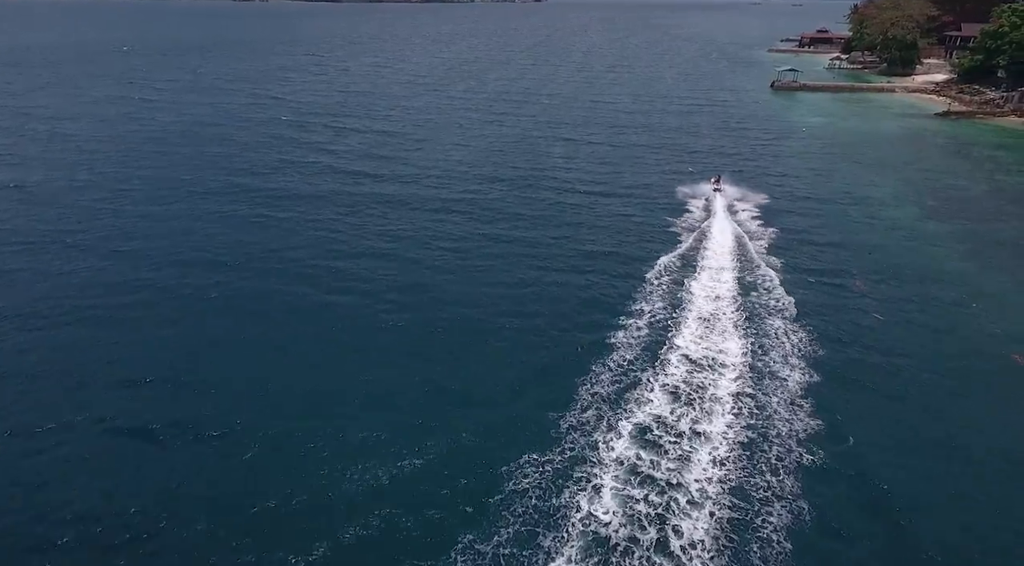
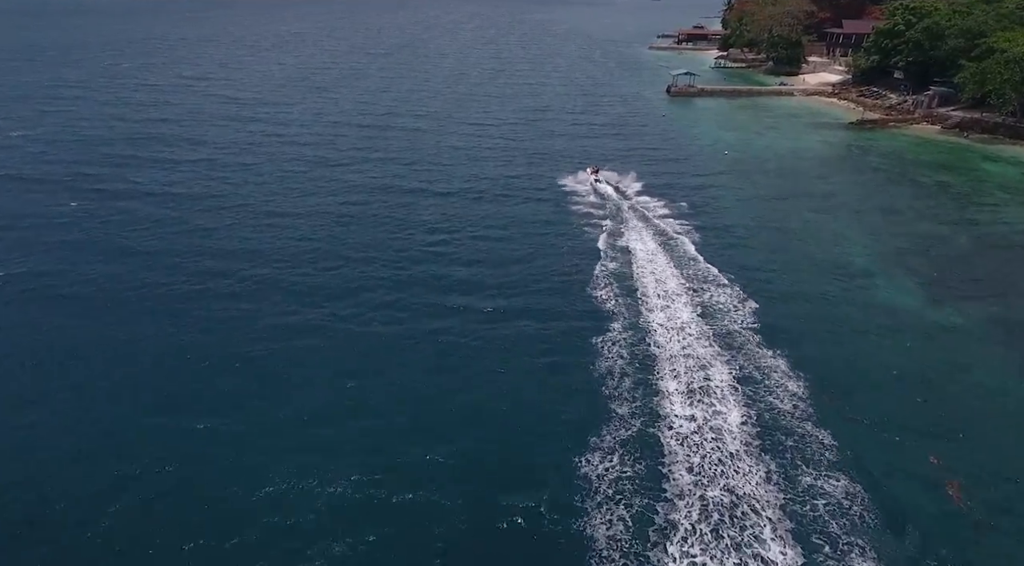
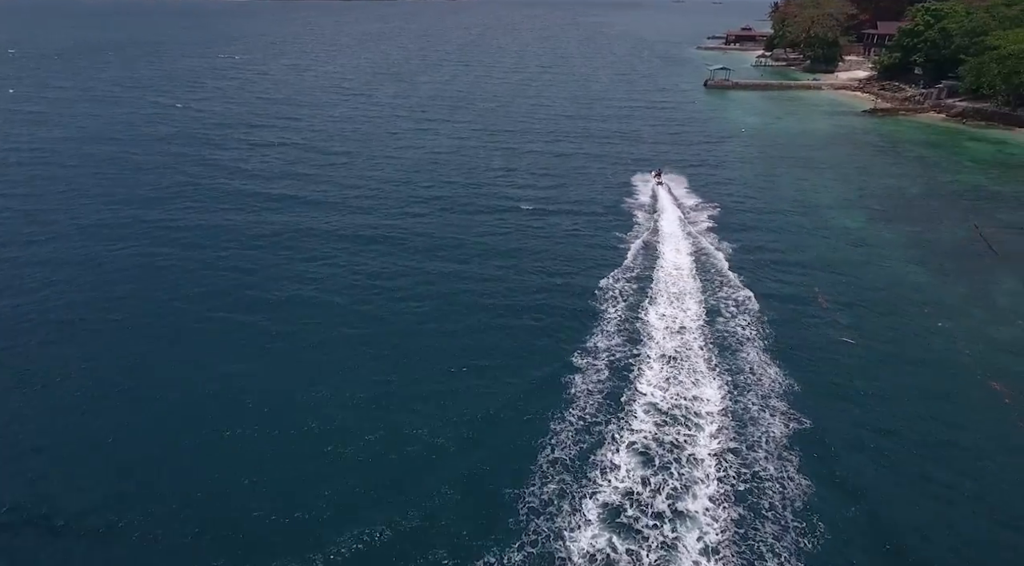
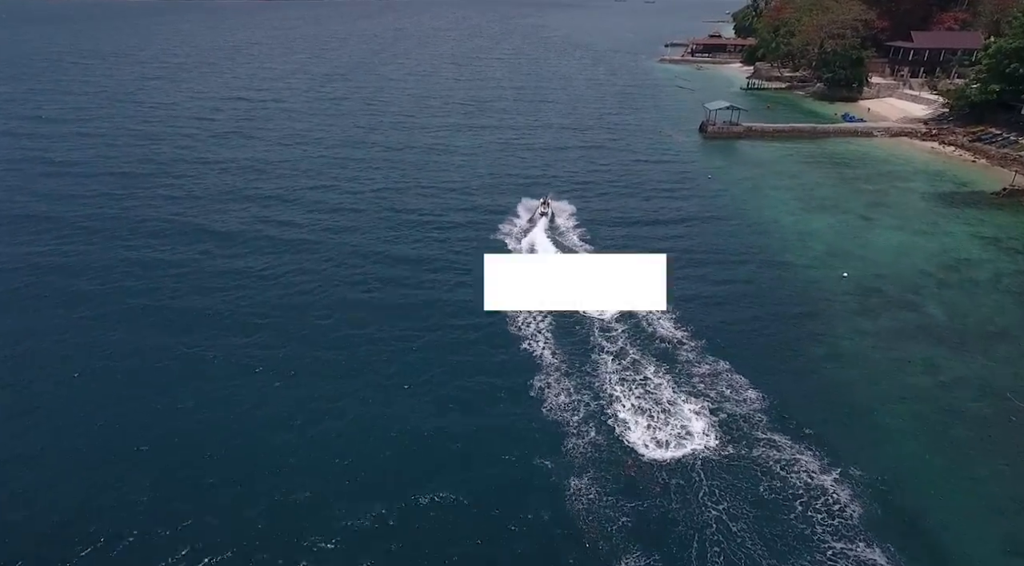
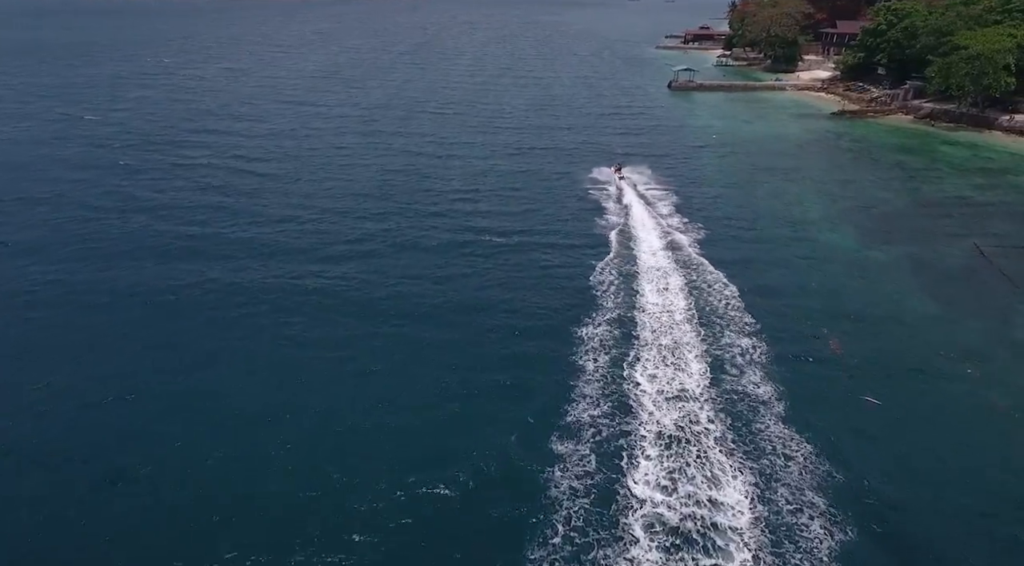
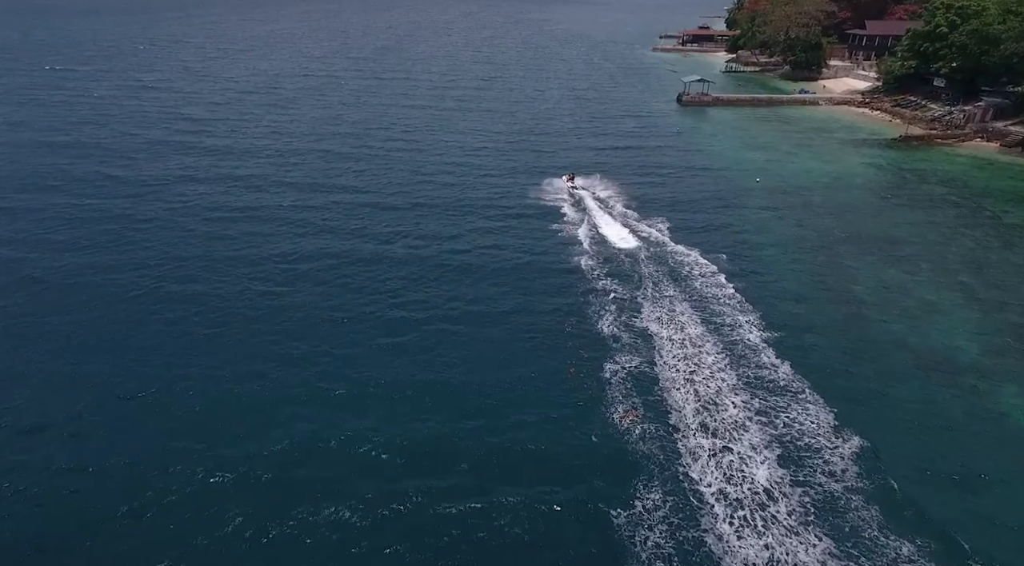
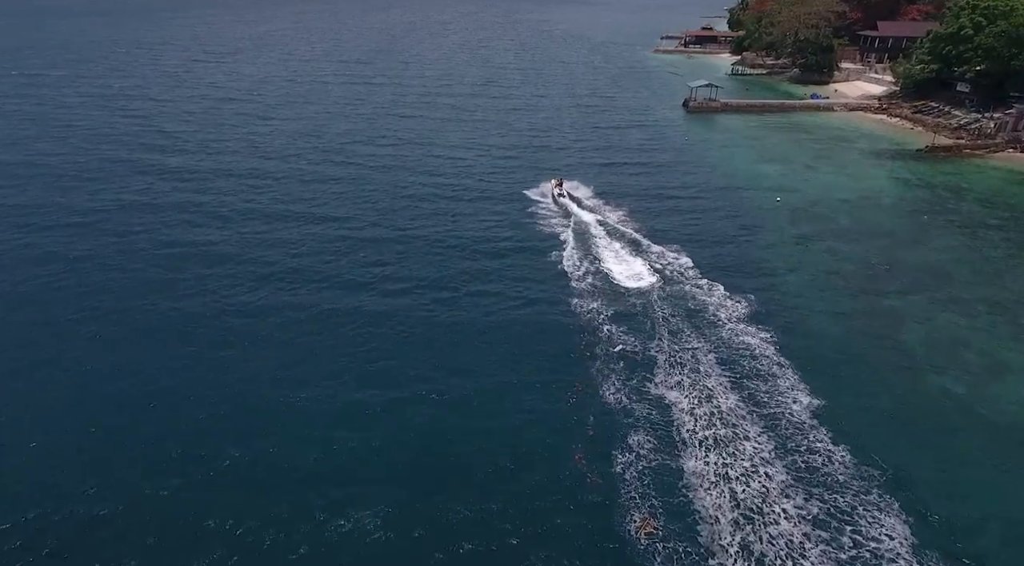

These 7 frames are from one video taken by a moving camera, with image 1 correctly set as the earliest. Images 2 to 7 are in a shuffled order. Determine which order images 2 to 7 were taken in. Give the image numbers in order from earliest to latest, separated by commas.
3, 5, 2, 6, 7, 4
